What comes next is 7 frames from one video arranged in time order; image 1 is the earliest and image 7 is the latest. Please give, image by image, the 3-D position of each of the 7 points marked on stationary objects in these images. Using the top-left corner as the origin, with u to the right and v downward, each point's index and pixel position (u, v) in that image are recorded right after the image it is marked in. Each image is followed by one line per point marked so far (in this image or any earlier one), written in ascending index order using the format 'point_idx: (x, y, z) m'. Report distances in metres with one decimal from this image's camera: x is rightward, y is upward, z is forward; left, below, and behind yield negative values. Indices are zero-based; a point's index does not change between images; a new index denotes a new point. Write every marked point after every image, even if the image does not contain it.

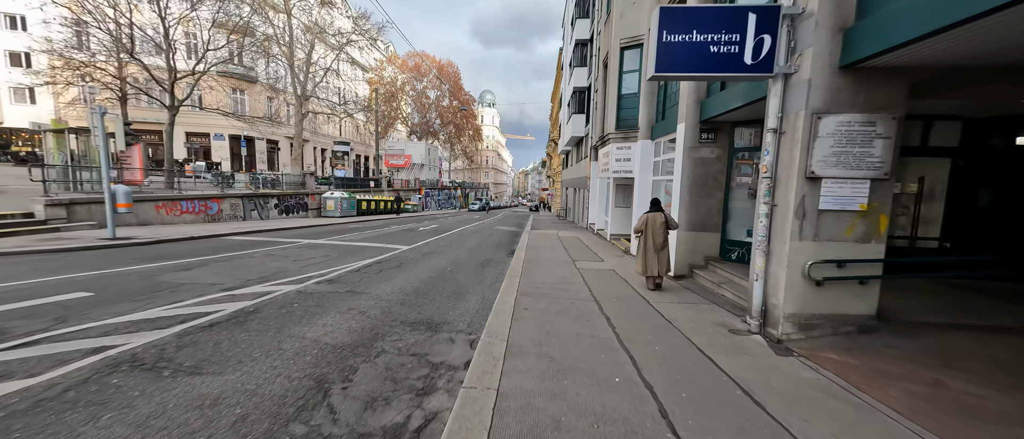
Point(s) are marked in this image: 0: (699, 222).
0: (+4.0, -0.1, +6.9) m
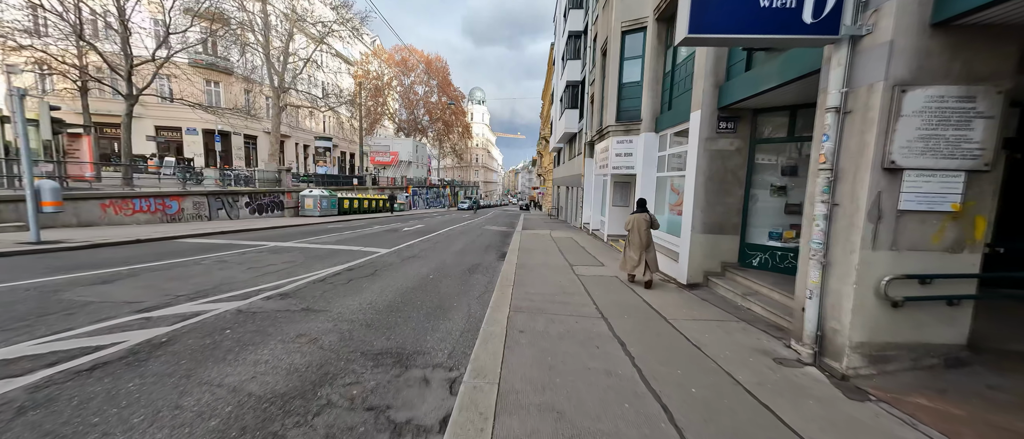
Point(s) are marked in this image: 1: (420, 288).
0: (+3.8, -0.1, +6.1) m
1: (-1.7, -1.3, +6.0) m
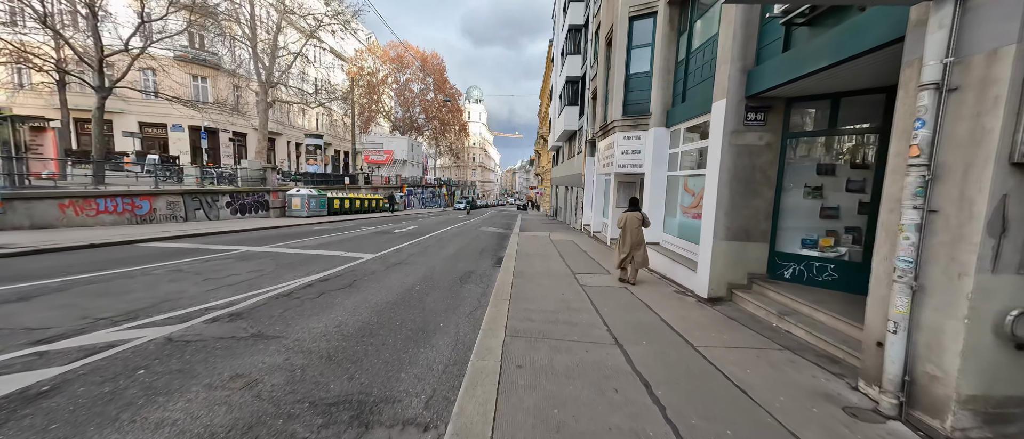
0: (+3.7, -0.2, +5.3) m
1: (-1.8, -1.3, +5.2) m
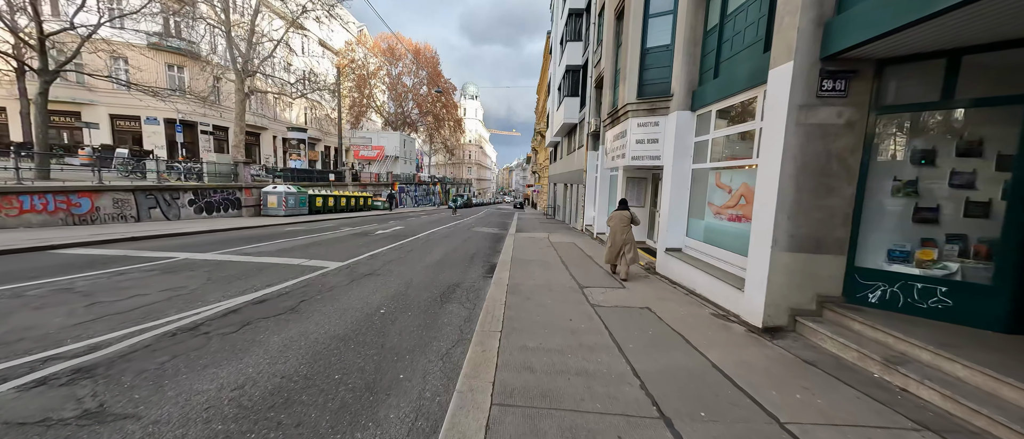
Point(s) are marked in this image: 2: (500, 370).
0: (+3.6, -0.2, +4.0) m
1: (-1.9, -1.4, +3.8) m
2: (-0.1, -1.5, +3.2) m
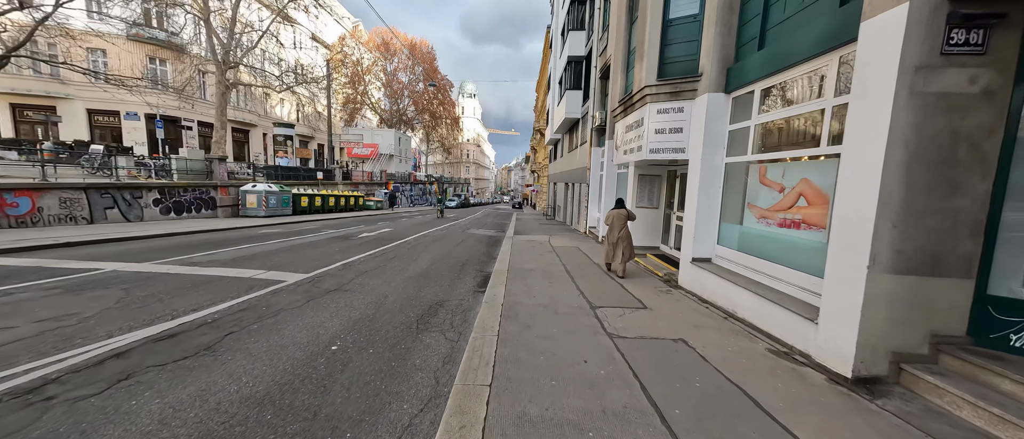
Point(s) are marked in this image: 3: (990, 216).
0: (+3.6, -0.3, +2.8) m
1: (-1.9, -1.5, +2.7) m
2: (-0.2, -1.5, +2.0) m
3: (+4.1, 0.0, +2.8) m
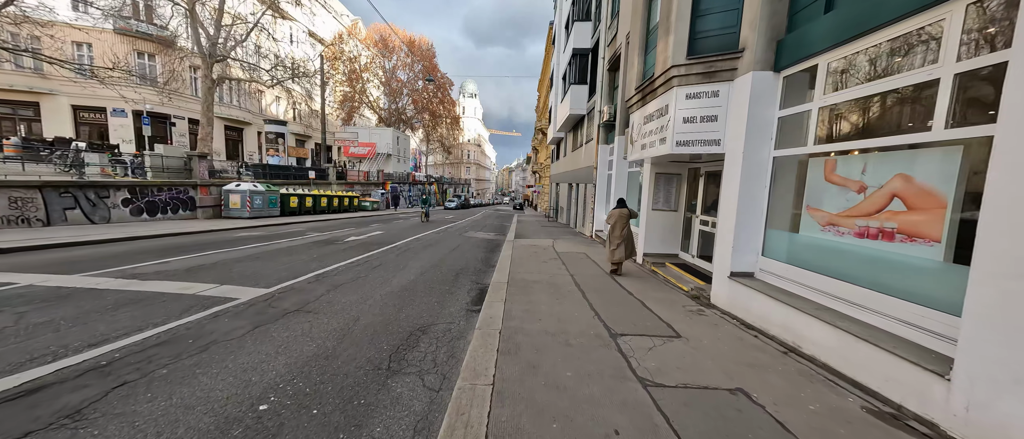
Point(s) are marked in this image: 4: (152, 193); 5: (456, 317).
0: (+3.6, -0.4, +1.8) m
1: (-1.9, -1.5, +1.6) m
2: (-0.2, -1.6, +1.0) m
3: (+4.1, -0.1, +1.8) m
4: (-13.3, +1.0, +12.0) m
5: (-0.8, -1.4, +4.7) m
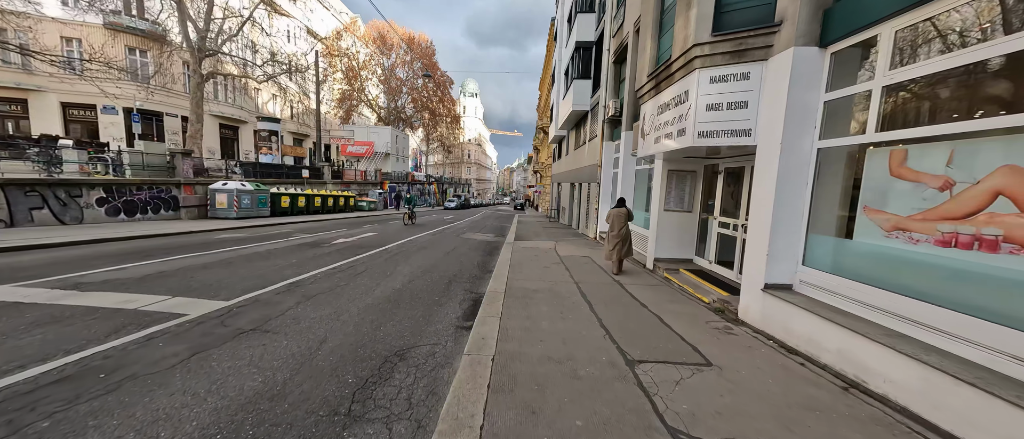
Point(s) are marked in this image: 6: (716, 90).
0: (+3.5, -0.4, +1.1) m
1: (-2.0, -1.5, +1.0) m
2: (-0.2, -1.6, +0.3) m
3: (+4.0, -0.1, +1.1) m
4: (-13.3, +1.0, +11.3) m
5: (-0.9, -1.4, +4.0) m
6: (+2.9, +1.8, +4.6) m
